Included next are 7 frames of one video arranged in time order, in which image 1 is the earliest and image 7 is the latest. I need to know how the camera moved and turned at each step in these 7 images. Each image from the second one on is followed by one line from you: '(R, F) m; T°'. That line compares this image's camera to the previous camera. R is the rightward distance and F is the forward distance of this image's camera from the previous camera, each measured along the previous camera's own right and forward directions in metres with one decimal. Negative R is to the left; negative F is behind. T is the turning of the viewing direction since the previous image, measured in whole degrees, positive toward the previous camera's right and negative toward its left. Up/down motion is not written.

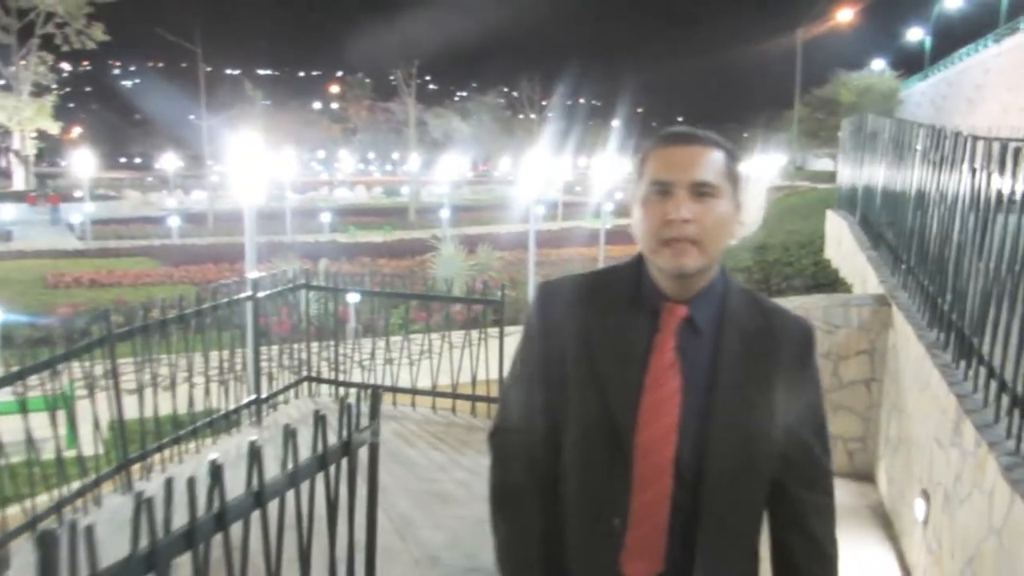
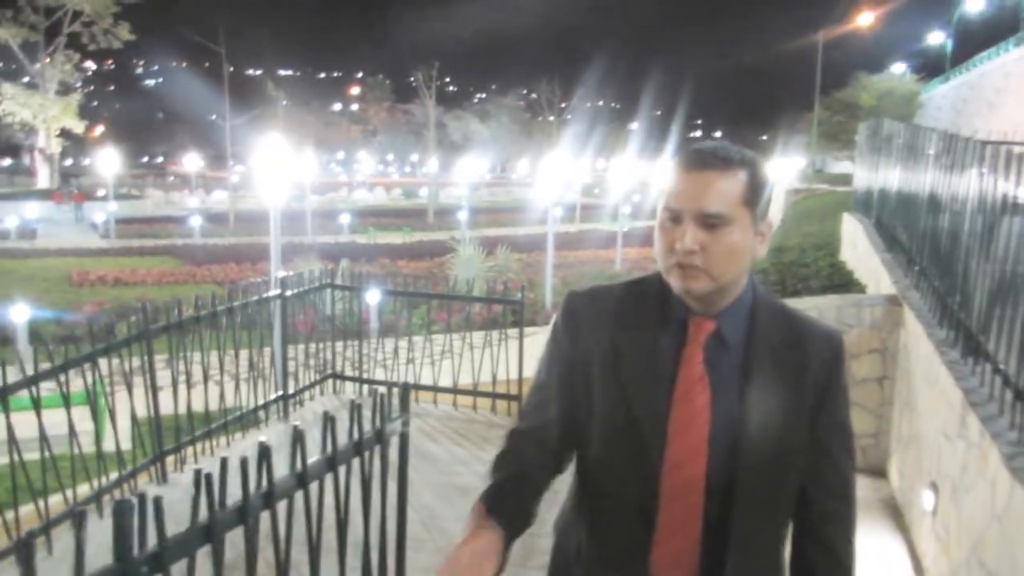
(0.0, -0.1) m; -1°
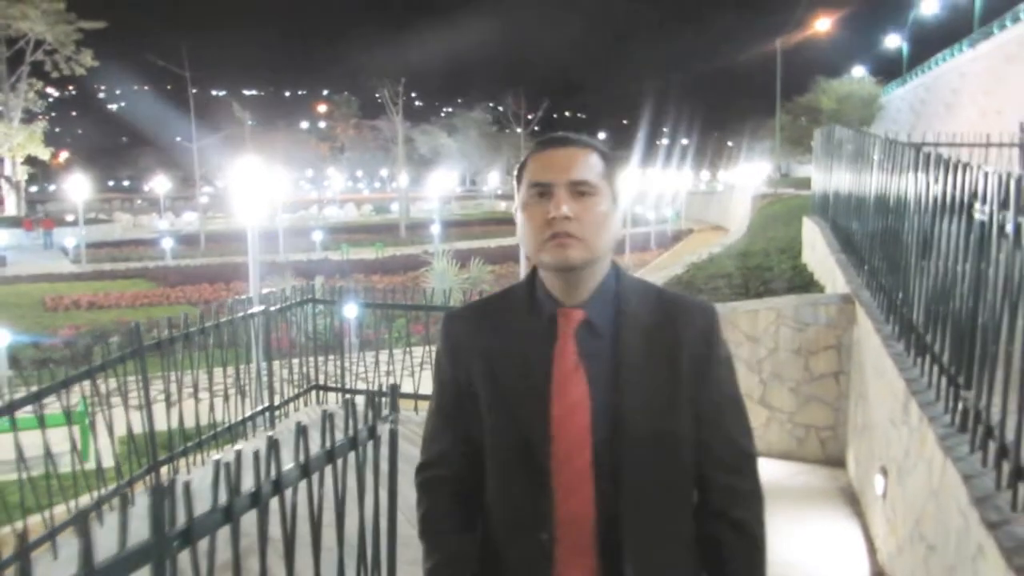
(0.0, -0.3) m; +2°
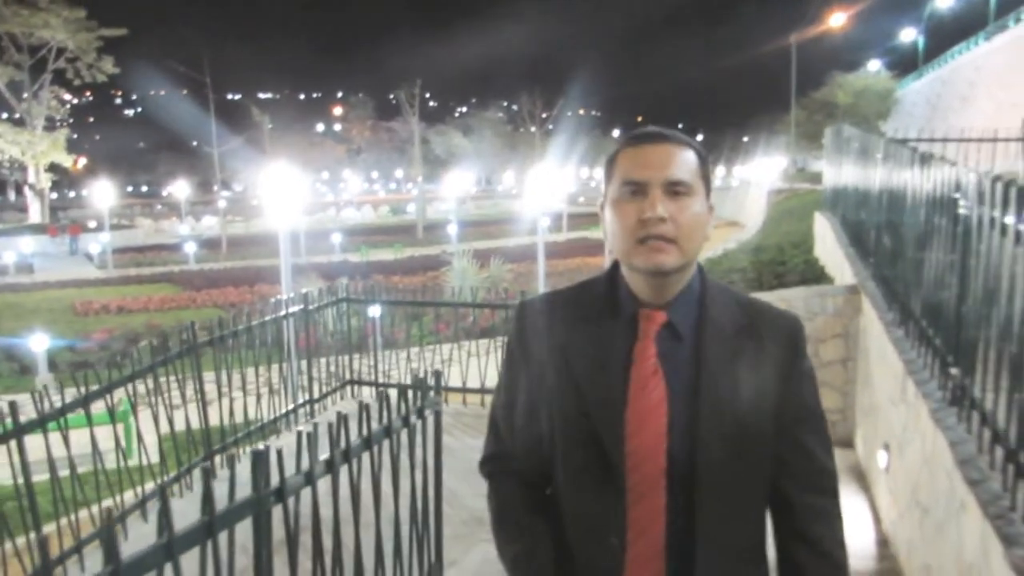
(-0.1, -0.4) m; -1°
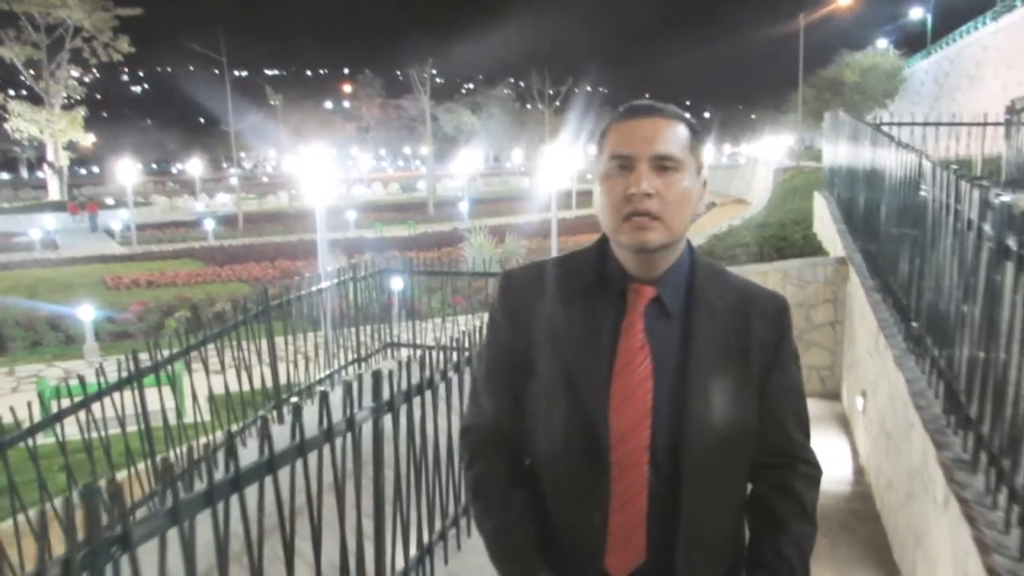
(-0.2, -0.7) m; 0°
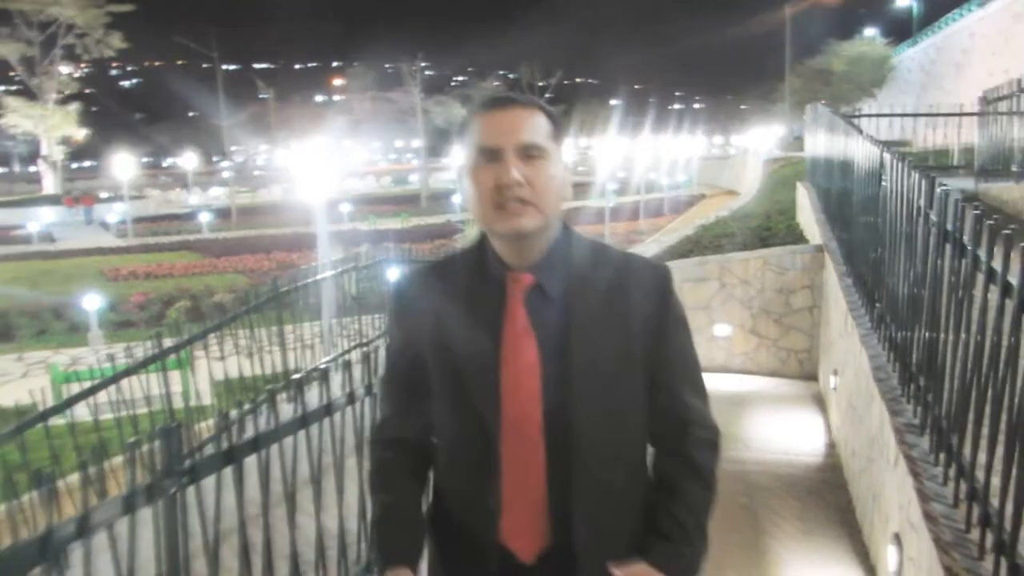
(0.0, -0.3) m; 0°
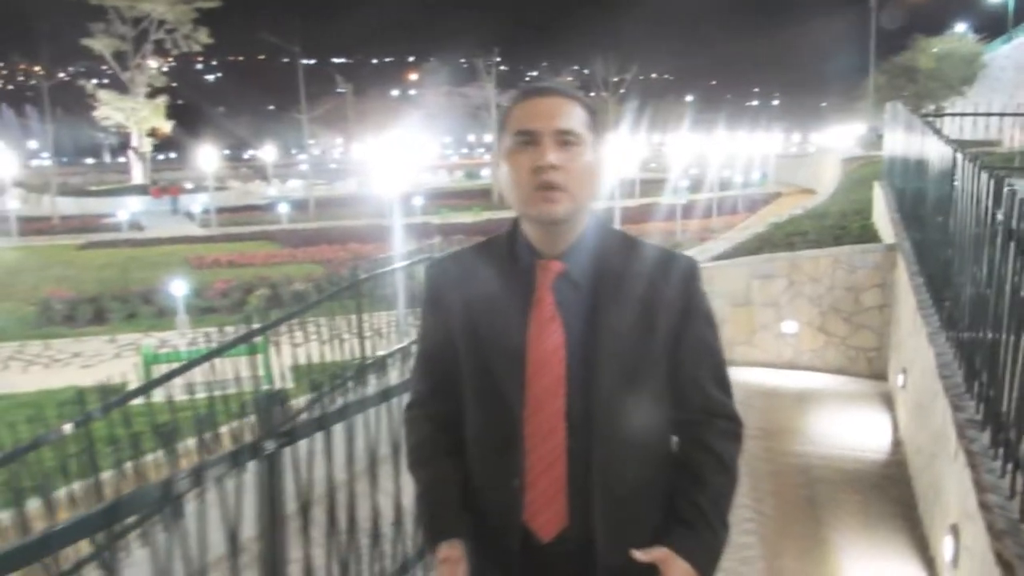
(0.0, -0.2) m; -4°
